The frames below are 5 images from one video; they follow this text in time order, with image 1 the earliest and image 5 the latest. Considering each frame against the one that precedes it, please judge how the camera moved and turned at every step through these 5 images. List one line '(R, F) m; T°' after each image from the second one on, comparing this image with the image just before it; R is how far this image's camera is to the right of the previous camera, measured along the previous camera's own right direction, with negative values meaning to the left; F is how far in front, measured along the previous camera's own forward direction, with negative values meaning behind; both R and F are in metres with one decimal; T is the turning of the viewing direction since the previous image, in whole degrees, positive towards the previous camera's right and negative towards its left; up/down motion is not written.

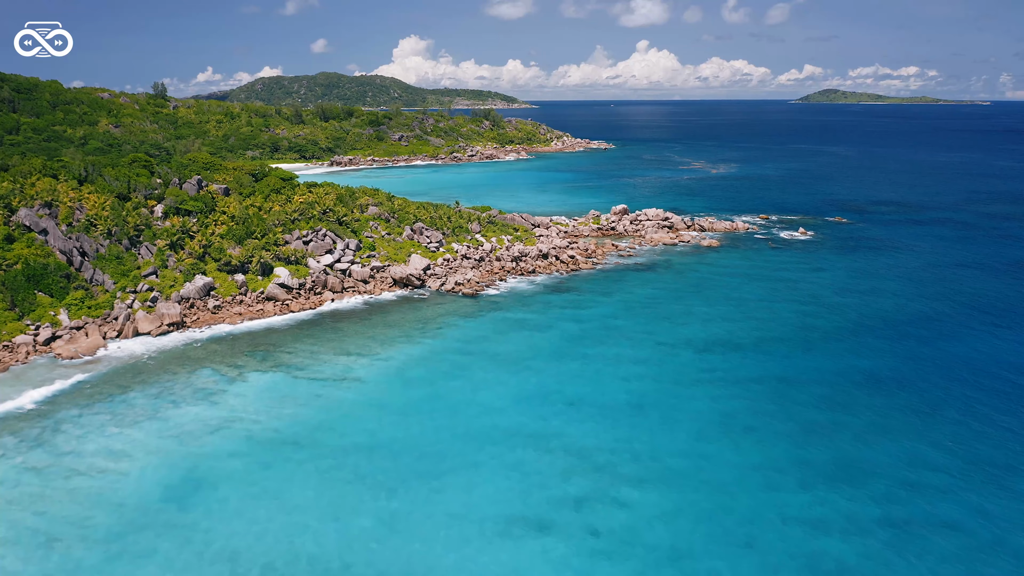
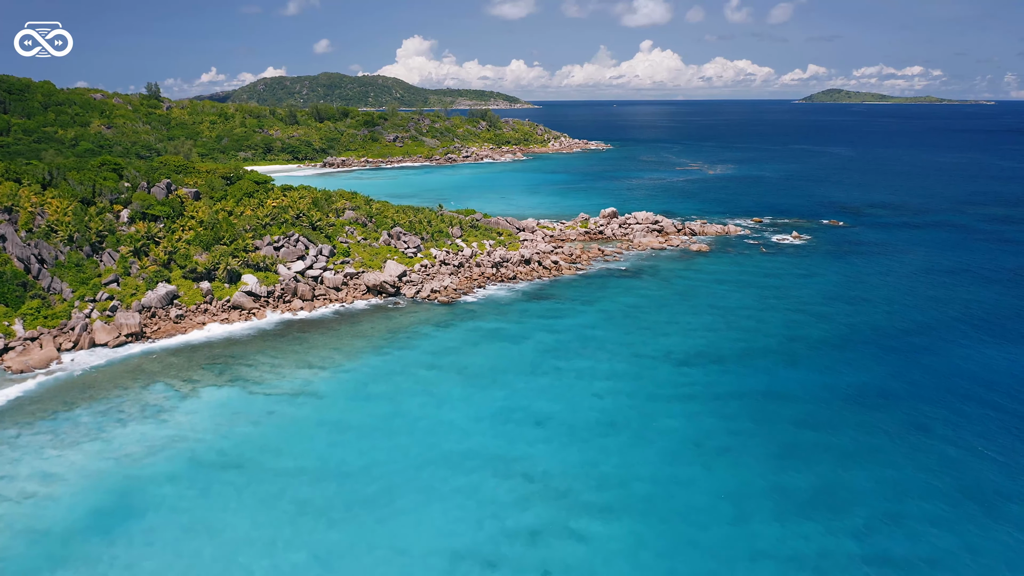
(+1.7, +1.1) m; 0°
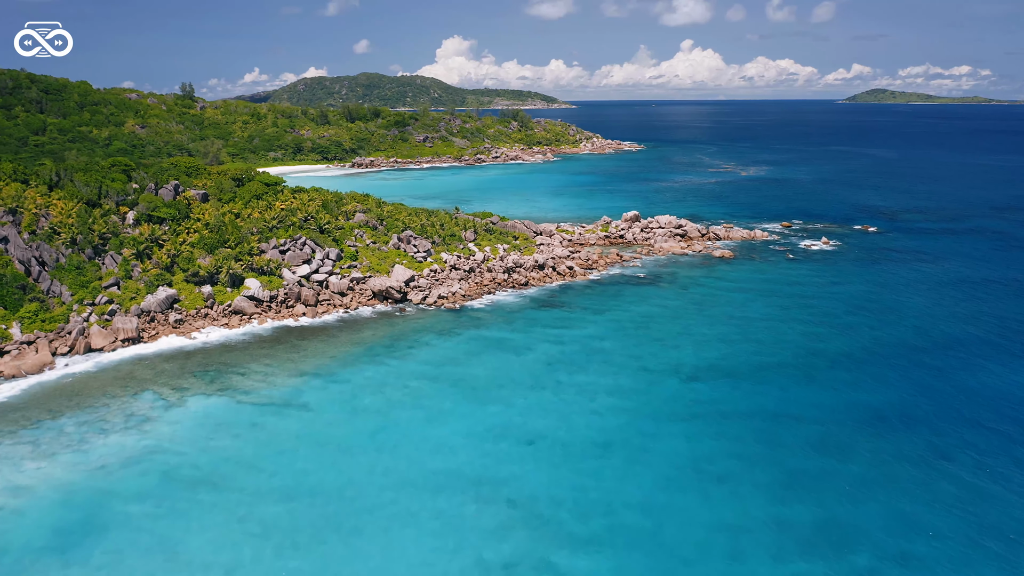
(+1.4, +1.4) m; -3°
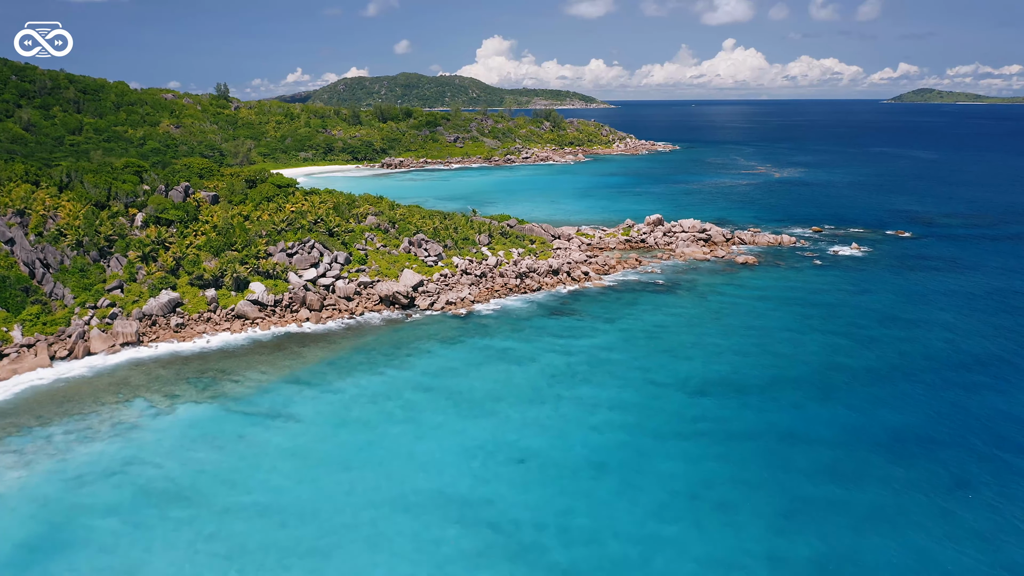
(+1.5, +1.2) m; -3°
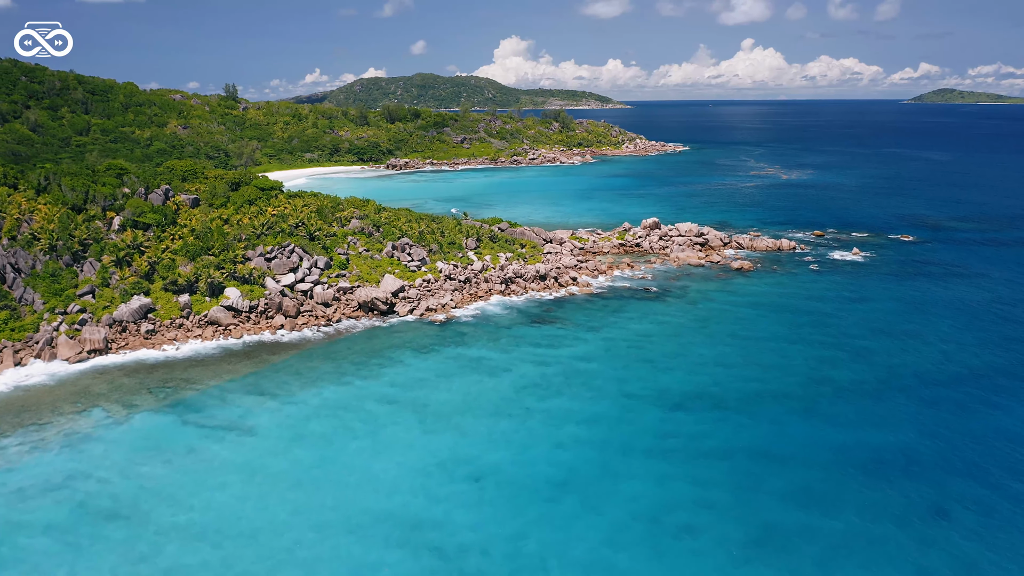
(+2.2, +0.6) m; -1°
